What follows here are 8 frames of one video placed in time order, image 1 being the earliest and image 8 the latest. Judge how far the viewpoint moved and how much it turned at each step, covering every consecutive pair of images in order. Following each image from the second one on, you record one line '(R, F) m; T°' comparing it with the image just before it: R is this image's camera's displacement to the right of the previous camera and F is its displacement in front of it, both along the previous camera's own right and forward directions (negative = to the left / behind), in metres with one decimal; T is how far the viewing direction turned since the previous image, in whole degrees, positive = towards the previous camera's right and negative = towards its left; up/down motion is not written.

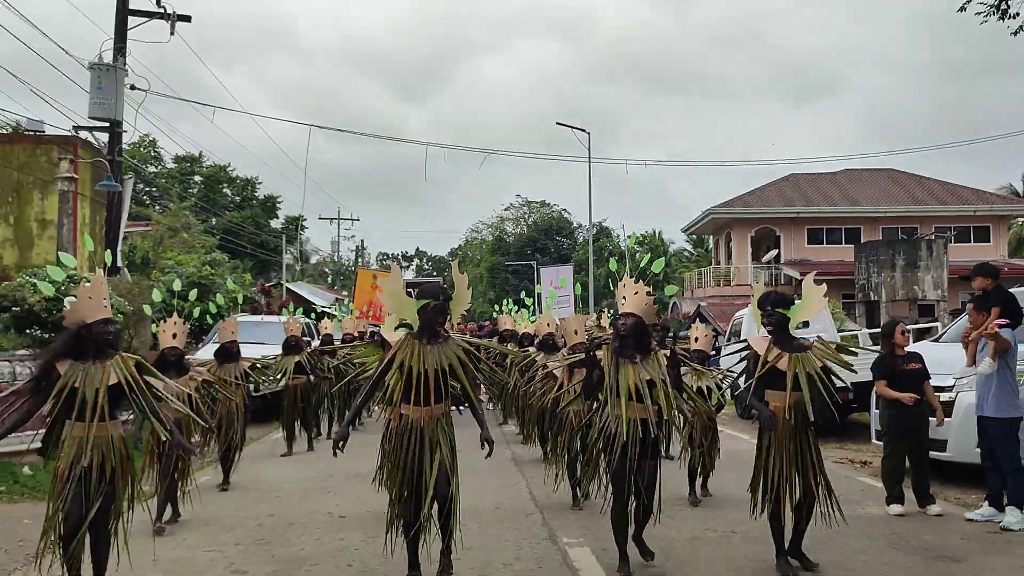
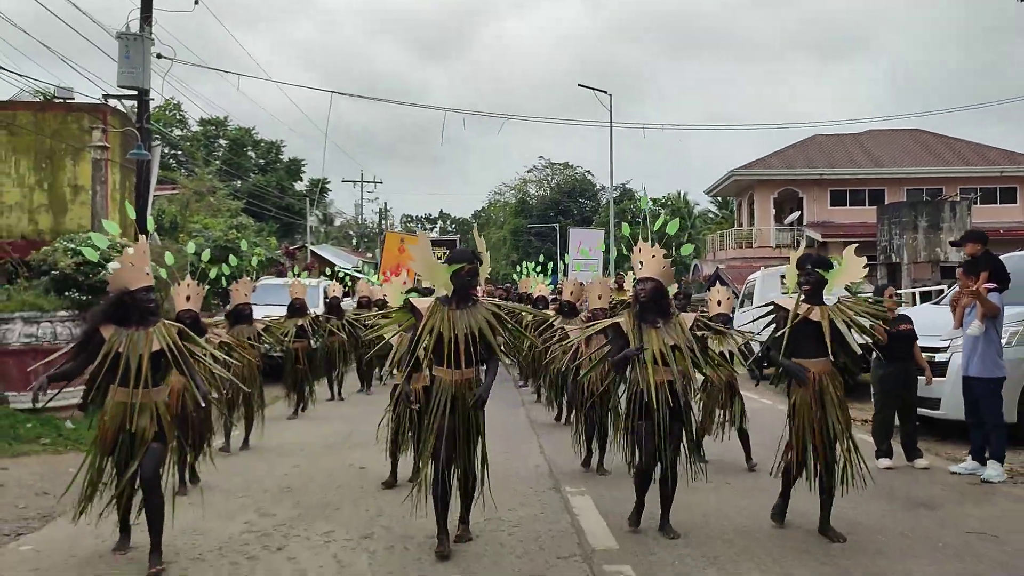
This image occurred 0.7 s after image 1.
(+0.1, -0.4) m; -2°
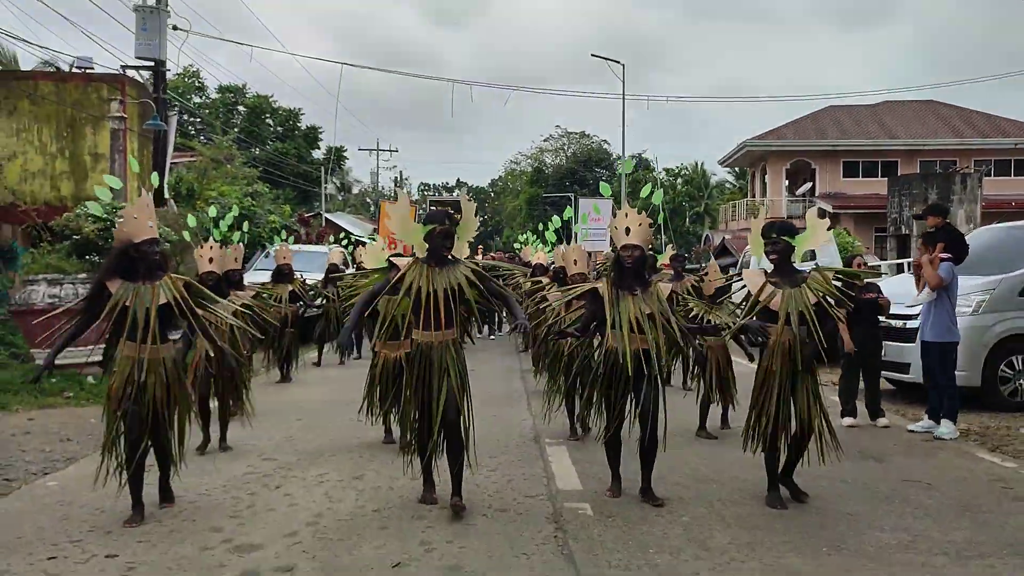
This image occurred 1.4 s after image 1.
(+0.2, -0.5) m; -1°
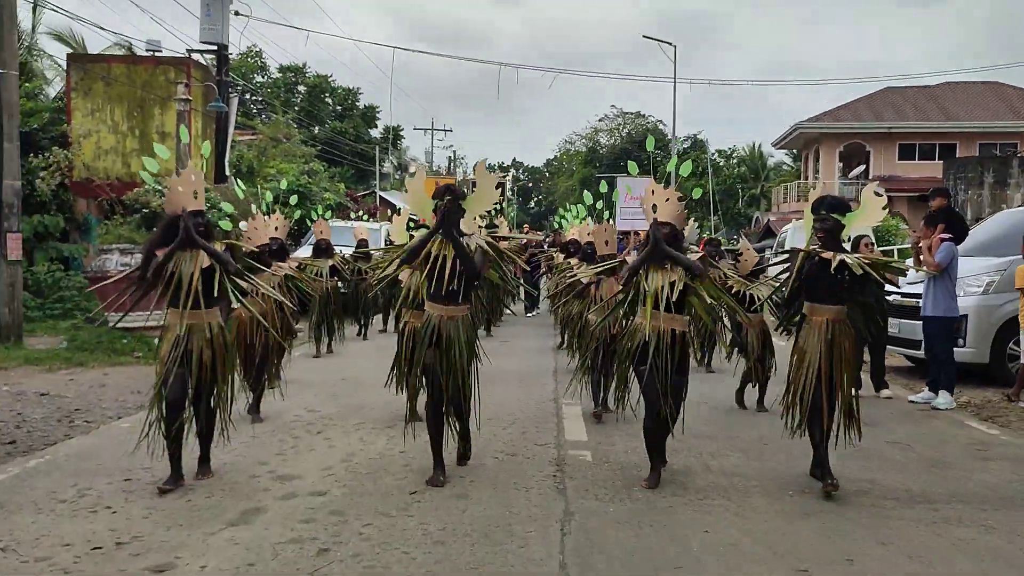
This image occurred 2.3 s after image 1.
(+0.3, -0.6) m; -4°
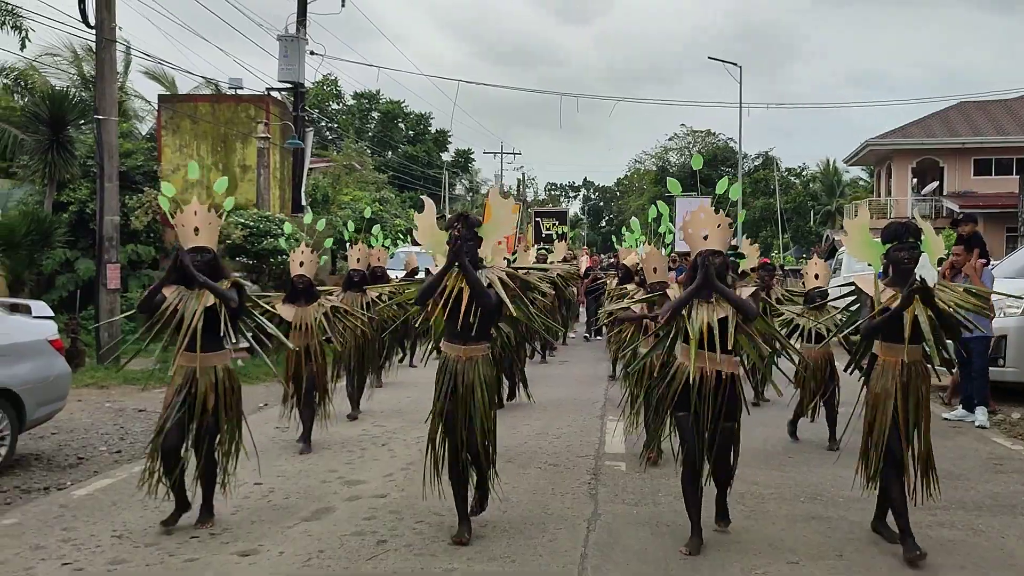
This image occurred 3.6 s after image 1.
(+0.2, -0.6) m; -5°
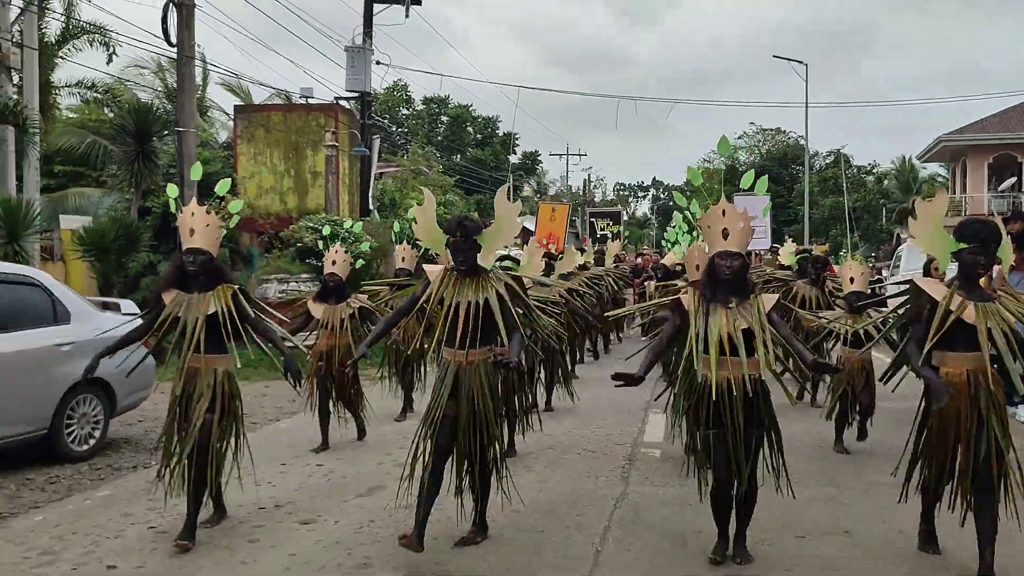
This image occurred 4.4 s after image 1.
(+0.2, -0.4) m; -4°
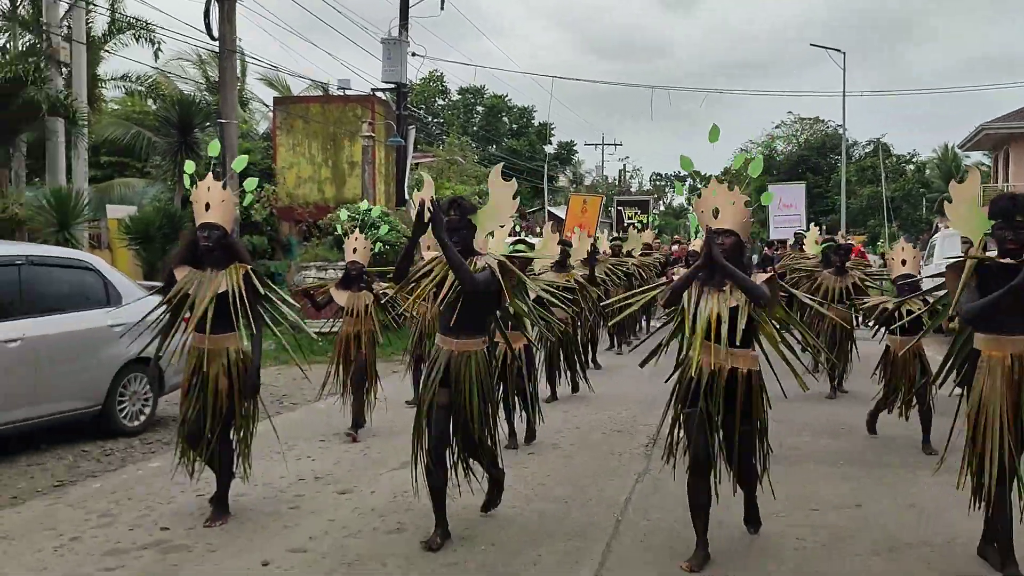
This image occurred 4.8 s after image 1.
(0.0, -0.2) m; -2°
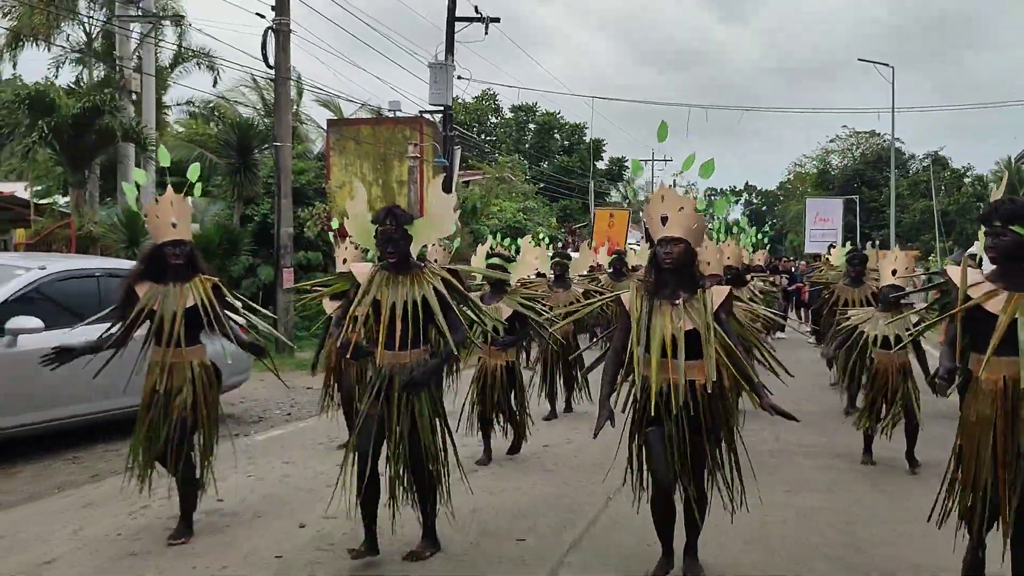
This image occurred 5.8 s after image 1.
(+0.3, -0.6) m; -3°
